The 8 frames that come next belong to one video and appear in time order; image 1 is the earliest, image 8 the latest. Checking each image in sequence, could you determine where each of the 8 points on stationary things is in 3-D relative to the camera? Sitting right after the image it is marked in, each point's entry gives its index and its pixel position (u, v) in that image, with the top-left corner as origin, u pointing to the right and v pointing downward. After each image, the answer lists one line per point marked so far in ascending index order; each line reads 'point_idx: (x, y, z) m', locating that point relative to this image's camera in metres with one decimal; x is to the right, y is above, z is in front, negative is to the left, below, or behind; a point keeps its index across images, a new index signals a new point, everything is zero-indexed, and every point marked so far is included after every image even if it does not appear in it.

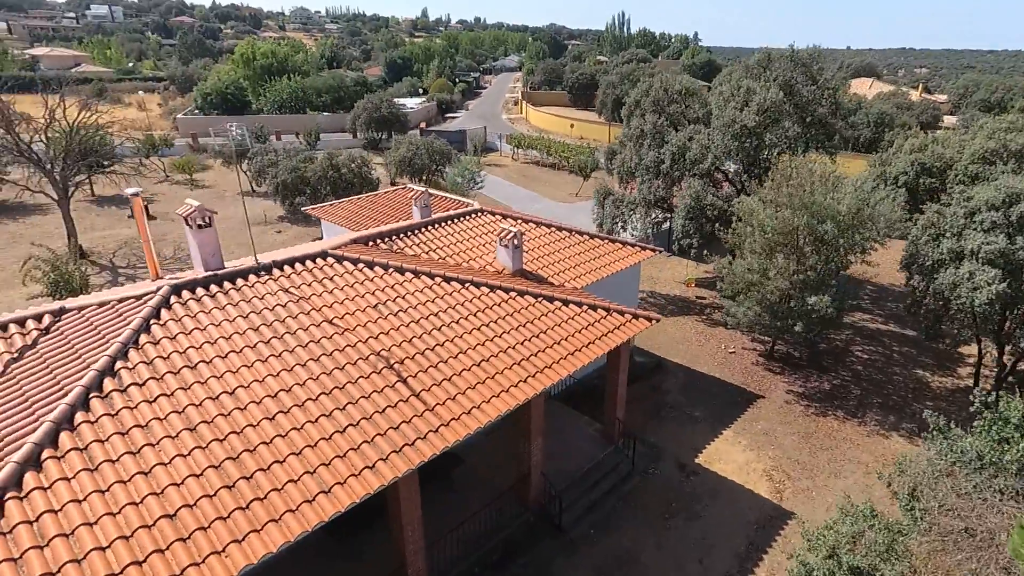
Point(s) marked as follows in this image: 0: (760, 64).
0: (+7.6, +7.0, +19.8) m
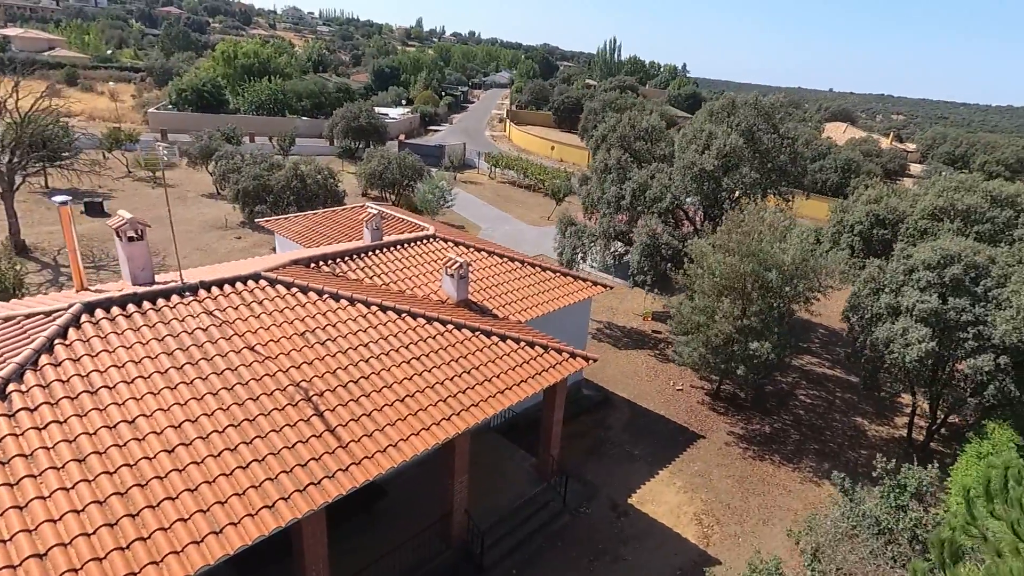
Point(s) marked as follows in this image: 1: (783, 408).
0: (+6.7, +5.8, +20.2) m
1: (+7.5, -3.4, +17.2) m
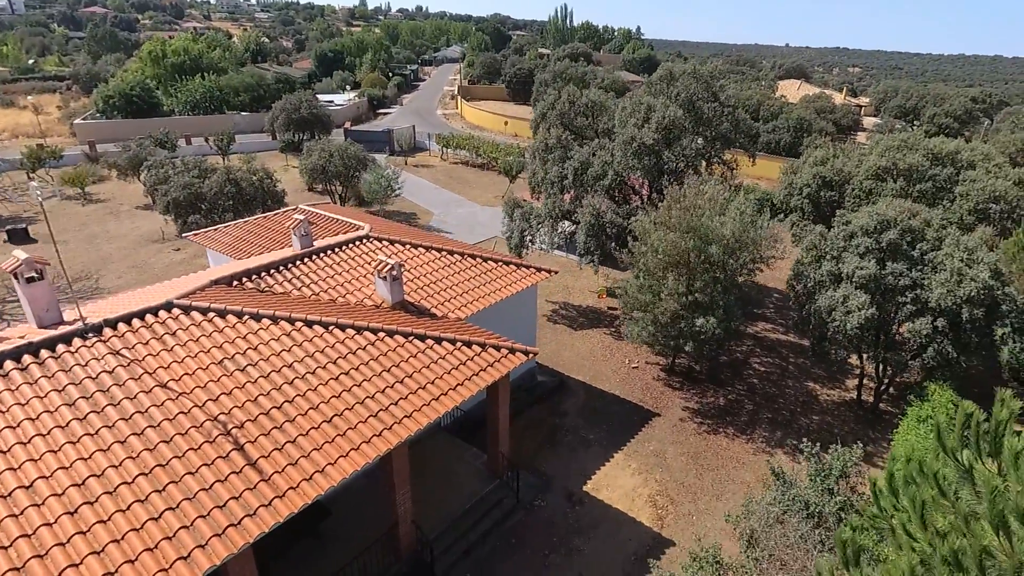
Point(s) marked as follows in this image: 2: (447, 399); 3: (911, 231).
0: (+4.7, +6.6, +19.9) m
1: (+6.3, -2.5, +17.3) m
2: (-1.0, -1.7, +9.6) m
3: (+8.9, +1.3, +13.8) m
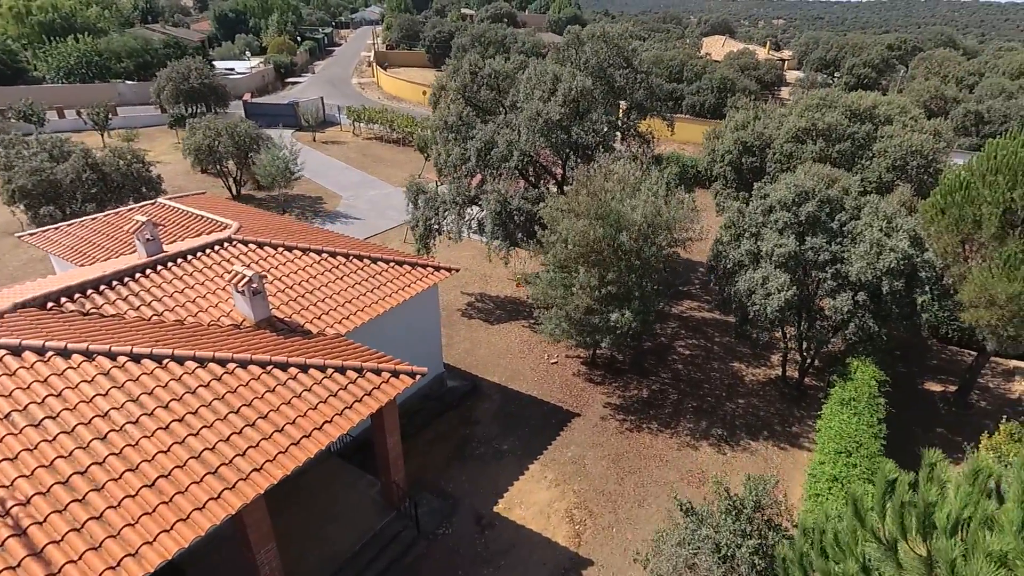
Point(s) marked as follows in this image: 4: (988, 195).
0: (+1.6, +7.1, +18.3) m
1: (+4.0, -2.0, +16.5) m
2: (-2.7, -2.1, +8.1) m
3: (+6.6, +1.8, +12.9) m
4: (+9.2, +1.7, +11.8) m
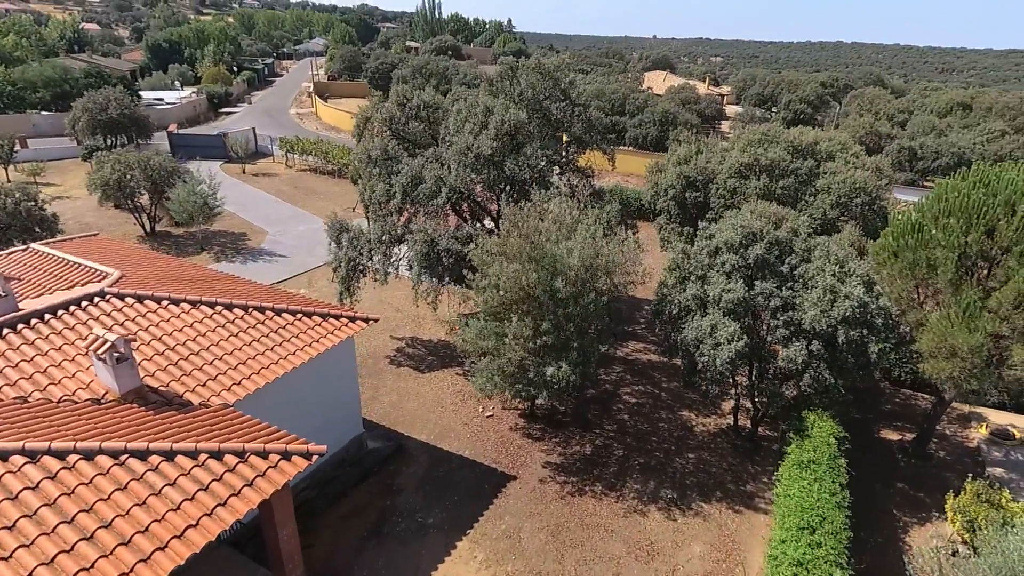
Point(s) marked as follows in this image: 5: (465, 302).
0: (-0.3, +5.9, +17.3) m
1: (+2.3, -3.1, +15.2) m
2: (-3.7, -2.8, +6.4) m
3: (+5.2, +0.8, +12.1) m
4: (+7.8, +0.9, +11.2) m
5: (-1.0, -0.3, +13.5) m
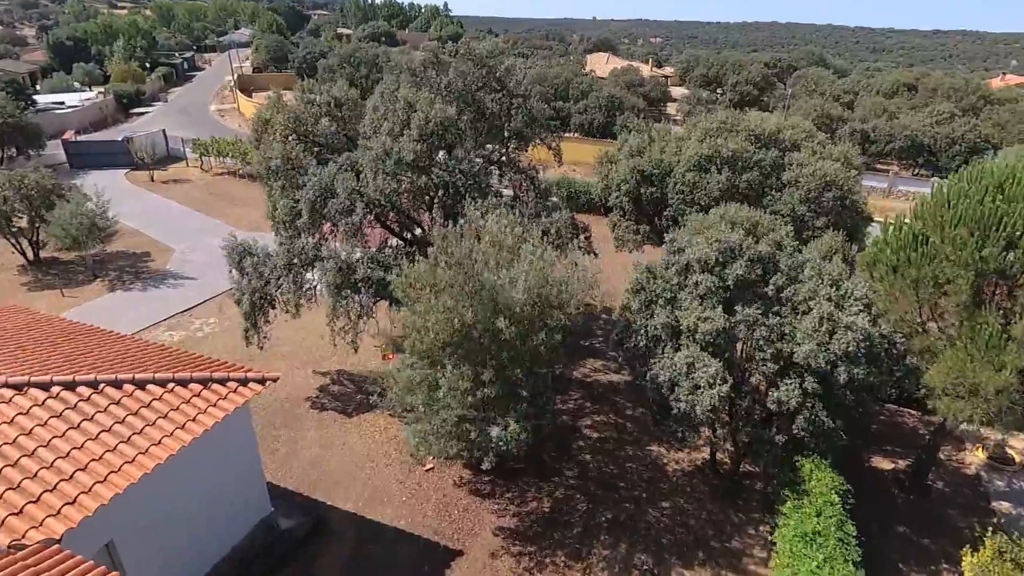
0: (-2.1, +5.3, +14.8) m
1: (+1.1, -3.6, +13.1) m
2: (-4.2, -3.8, +3.9) m
3: (+4.0, +0.4, +10.1) m
4: (+6.7, +0.6, +9.5) m
5: (-2.2, -0.9, +11.1) m
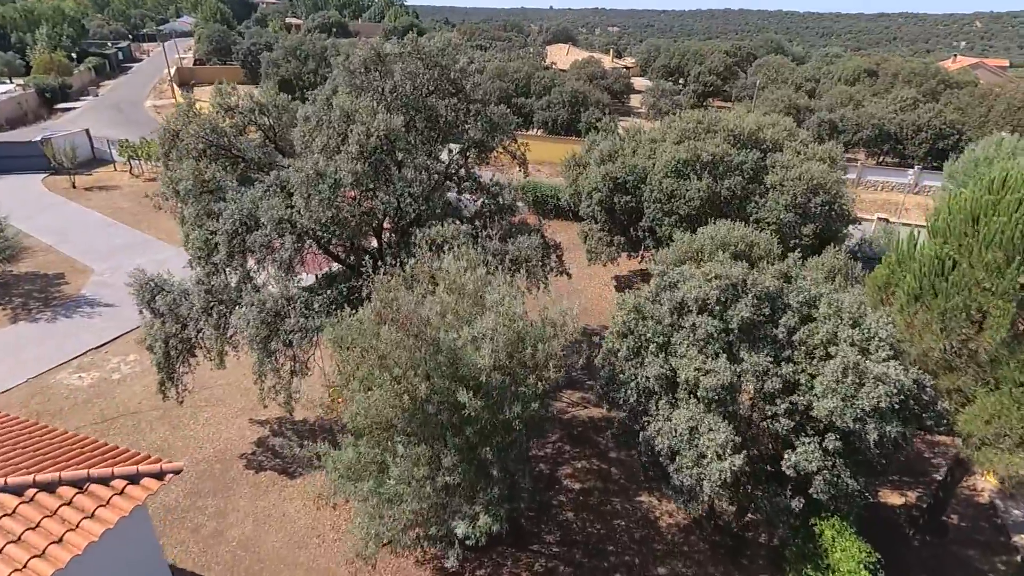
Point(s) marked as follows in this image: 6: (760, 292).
0: (-3.0, +4.6, +12.8) m
1: (+0.6, -4.3, +11.4) m
2: (-4.2, -4.7, +1.9) m
3: (+3.5, -0.2, +8.6) m
4: (+6.2, +0.1, +8.0) m
5: (-2.7, -1.7, +9.2) m
6: (+3.4, -0.1, +8.5) m
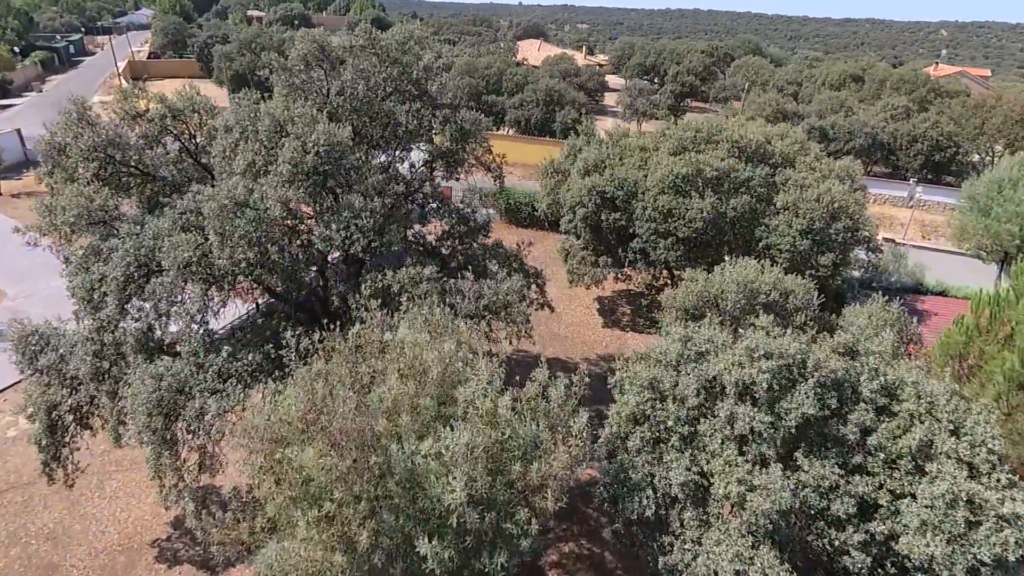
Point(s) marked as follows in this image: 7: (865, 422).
0: (-3.4, +3.8, +10.4) m
1: (+0.2, -5.1, +9.3) m
2: (-4.1, -5.6, -0.5) m
3: (+3.3, -1.0, +6.5) m
4: (+6.0, -0.8, +6.1) m
5: (-2.9, -2.6, +6.8) m
6: (+3.2, -0.9, +6.5) m
7: (+3.6, -1.3, +6.4) m
